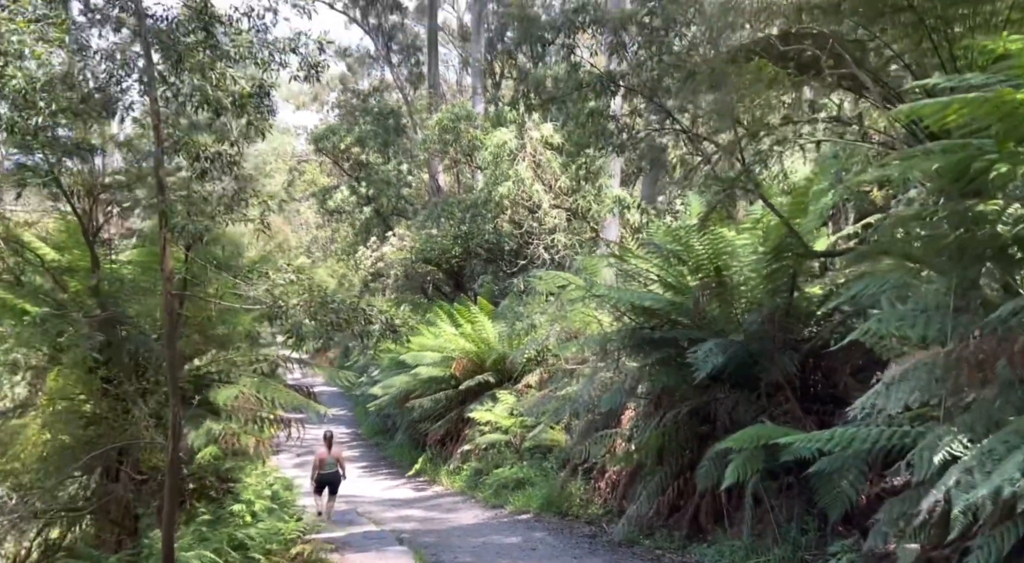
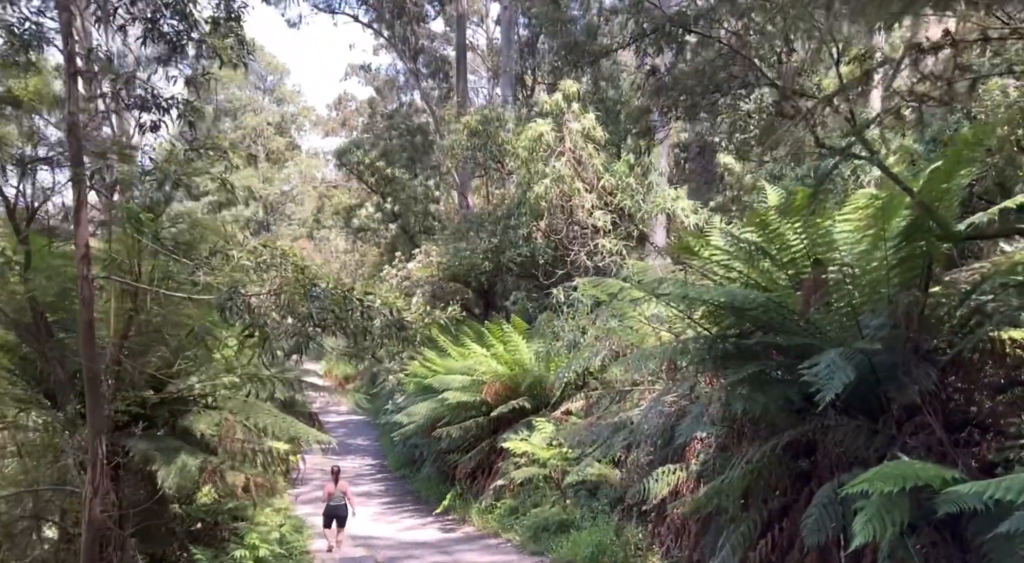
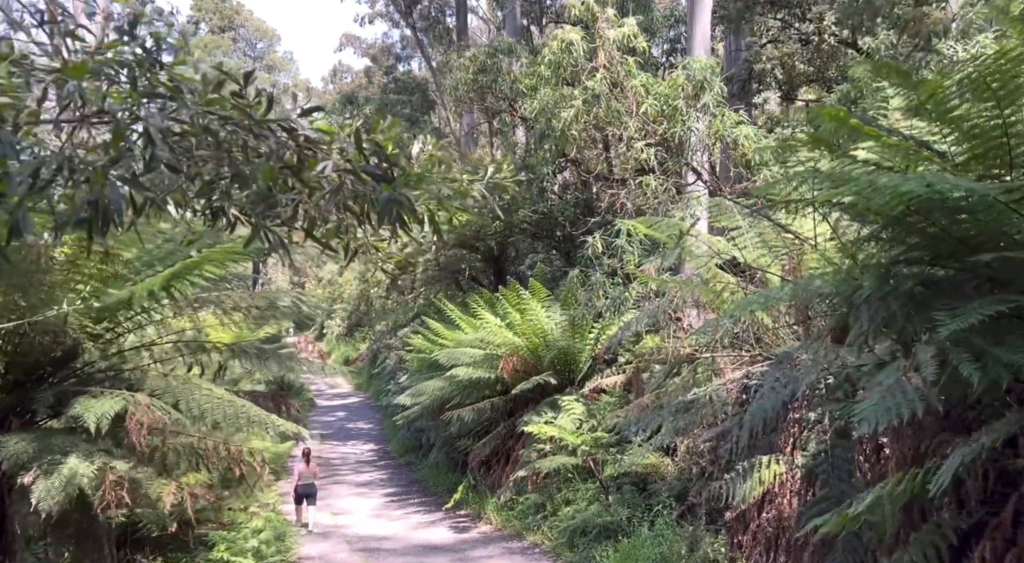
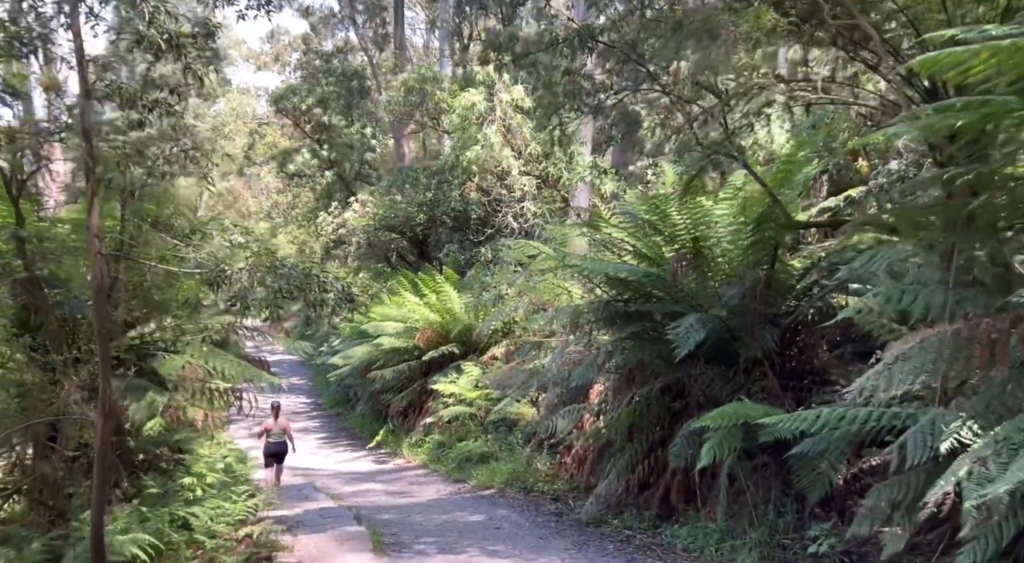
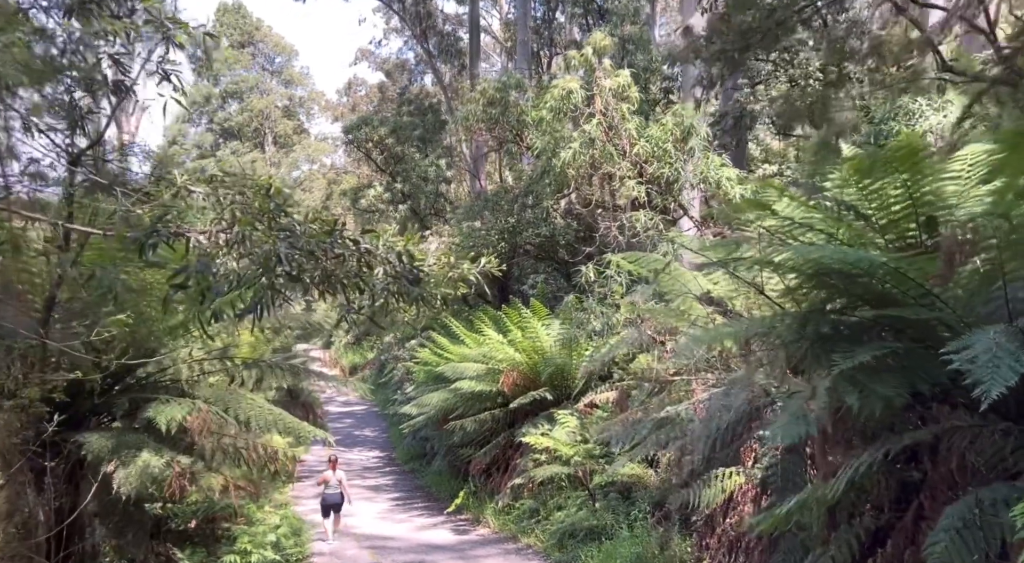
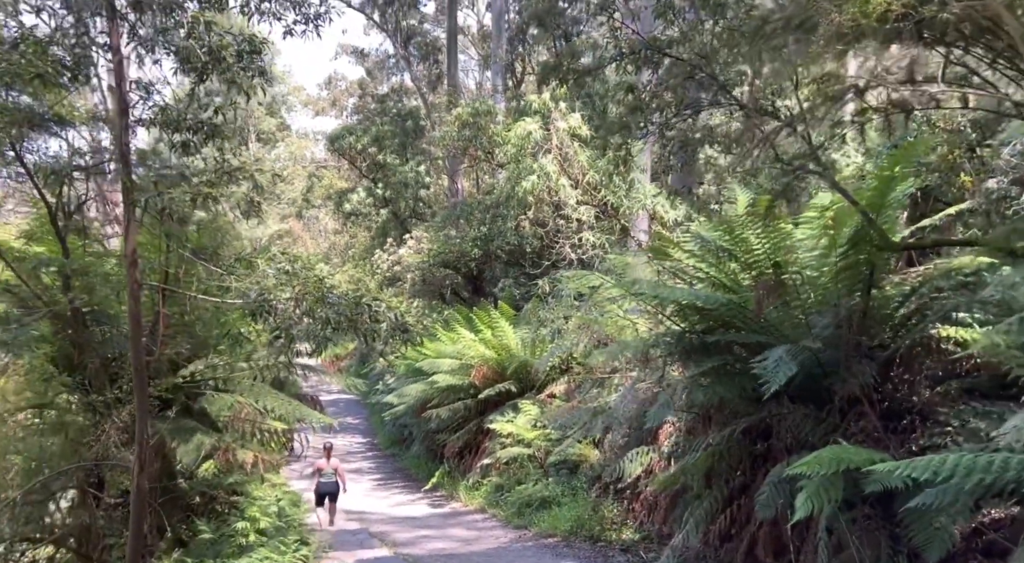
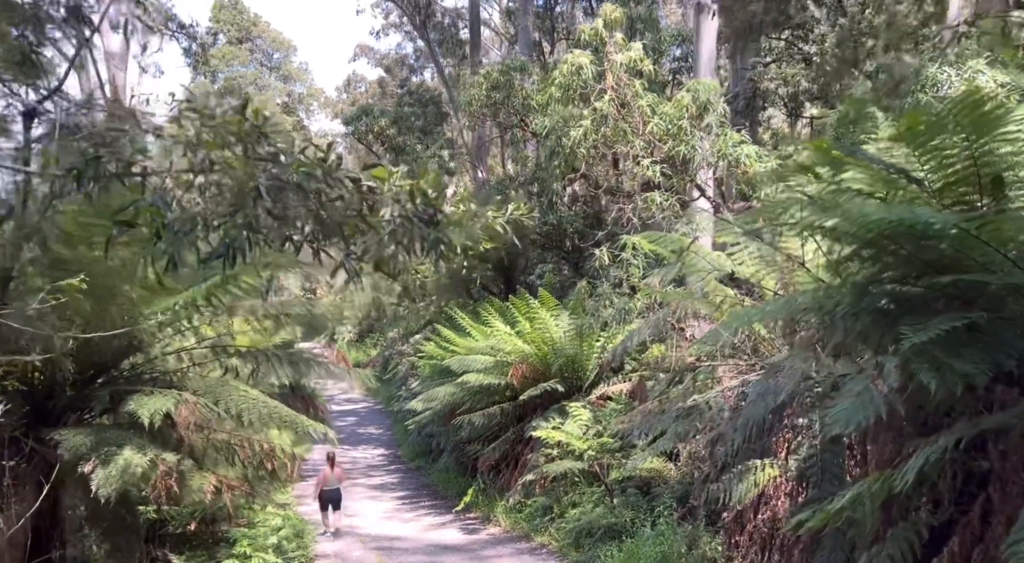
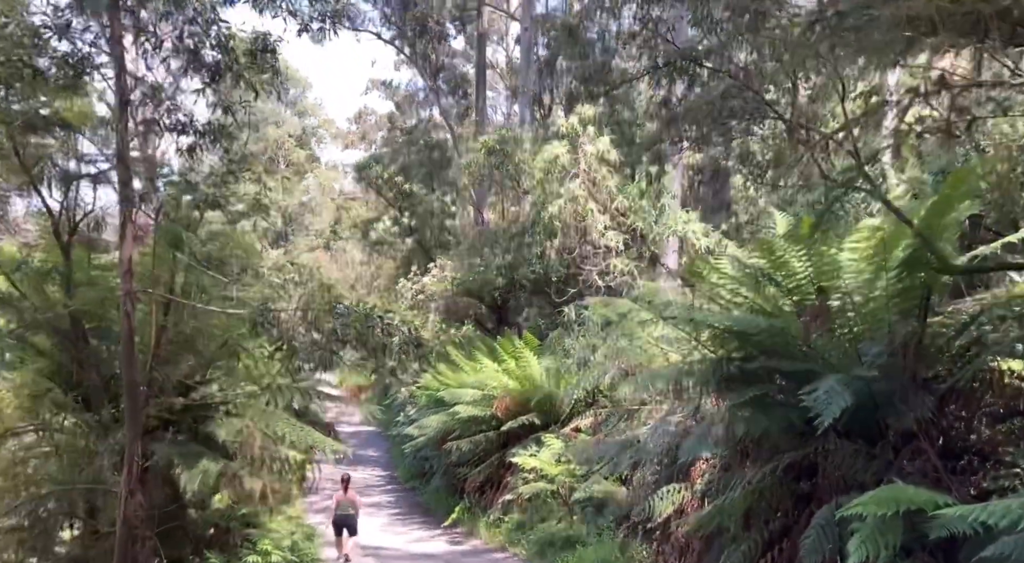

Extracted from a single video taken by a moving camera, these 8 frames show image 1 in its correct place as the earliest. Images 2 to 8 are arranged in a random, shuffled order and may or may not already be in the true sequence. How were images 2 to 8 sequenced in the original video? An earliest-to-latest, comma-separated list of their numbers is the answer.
4, 6, 8, 2, 5, 7, 3
